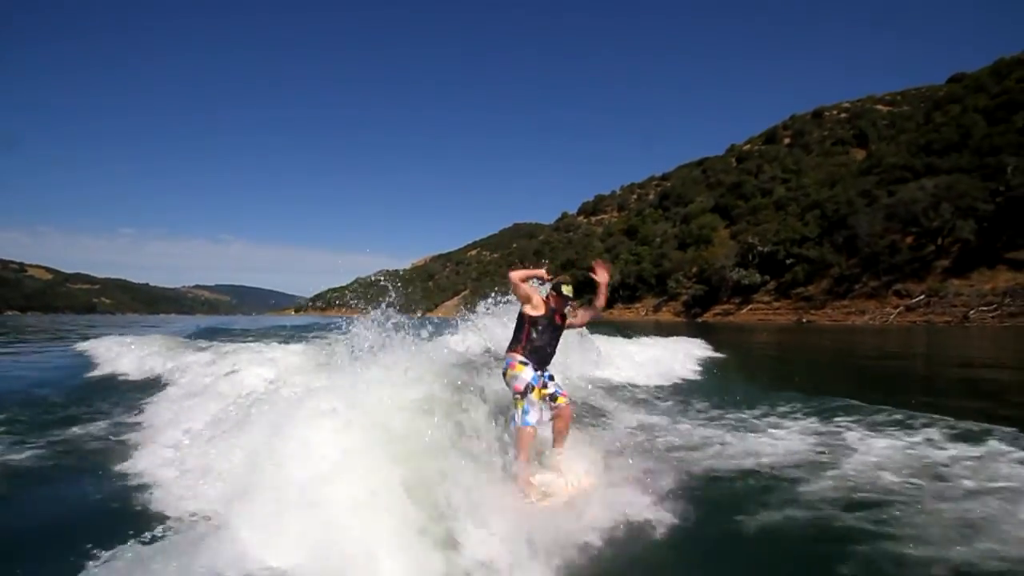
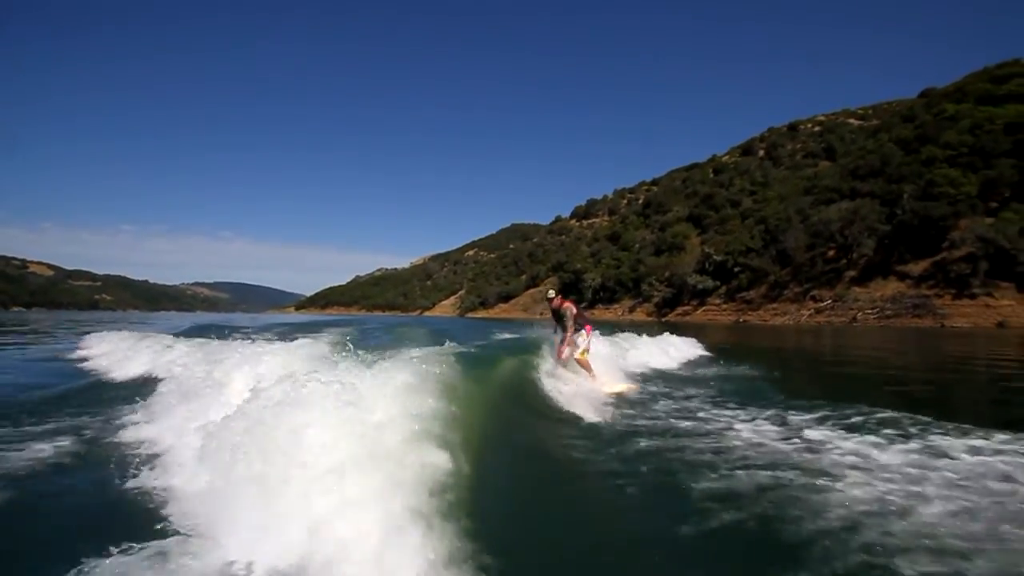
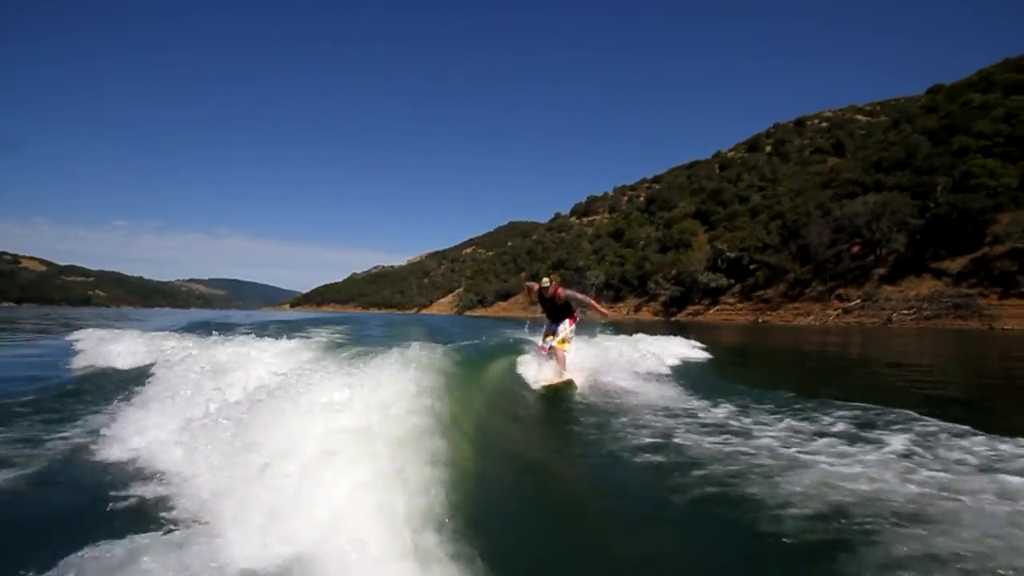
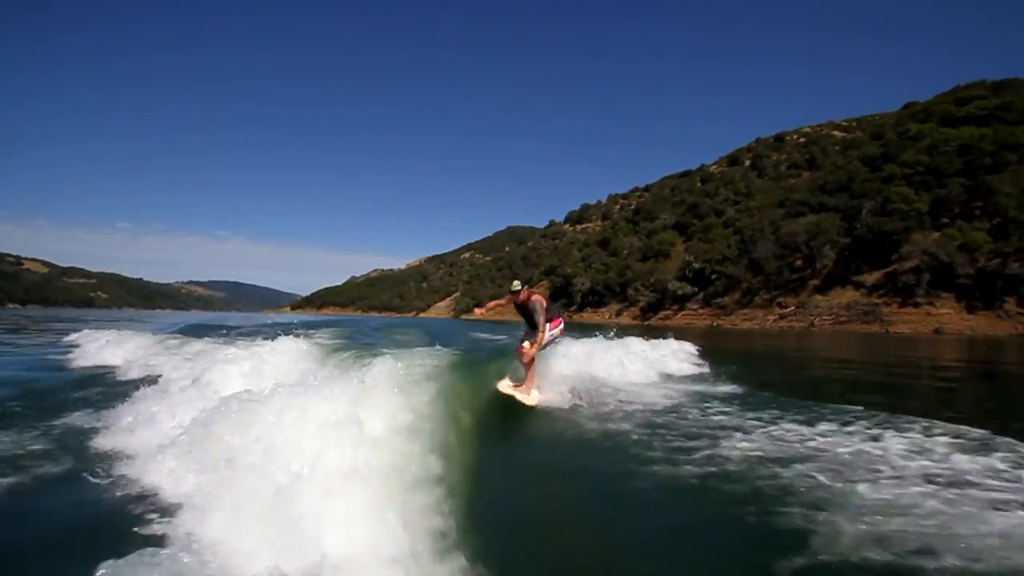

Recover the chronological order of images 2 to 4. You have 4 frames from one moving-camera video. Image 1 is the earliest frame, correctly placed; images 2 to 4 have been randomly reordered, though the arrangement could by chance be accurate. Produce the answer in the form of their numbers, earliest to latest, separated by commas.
3, 2, 4
